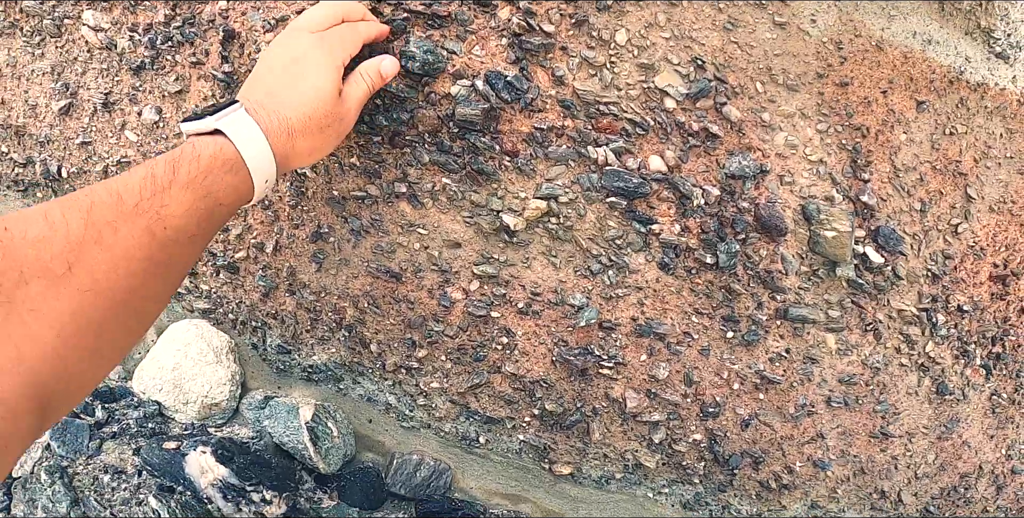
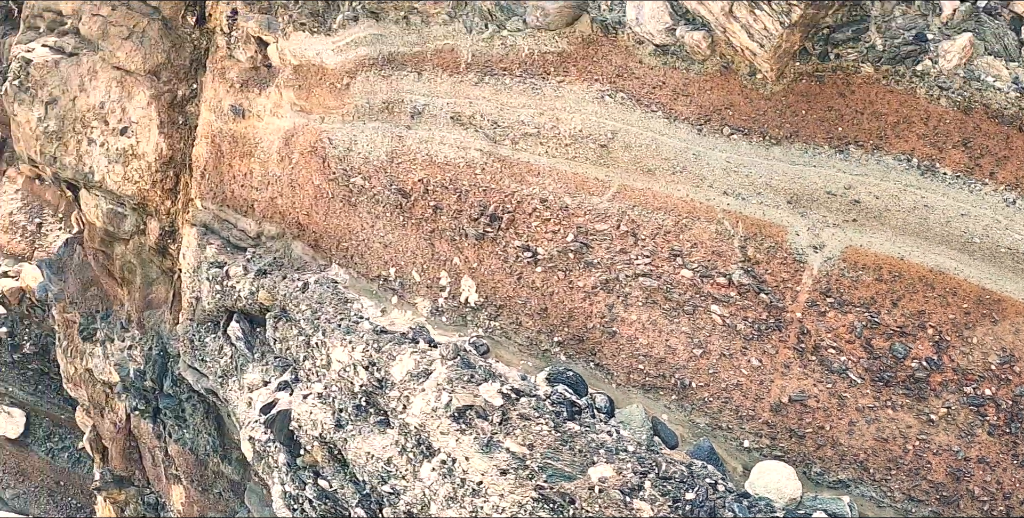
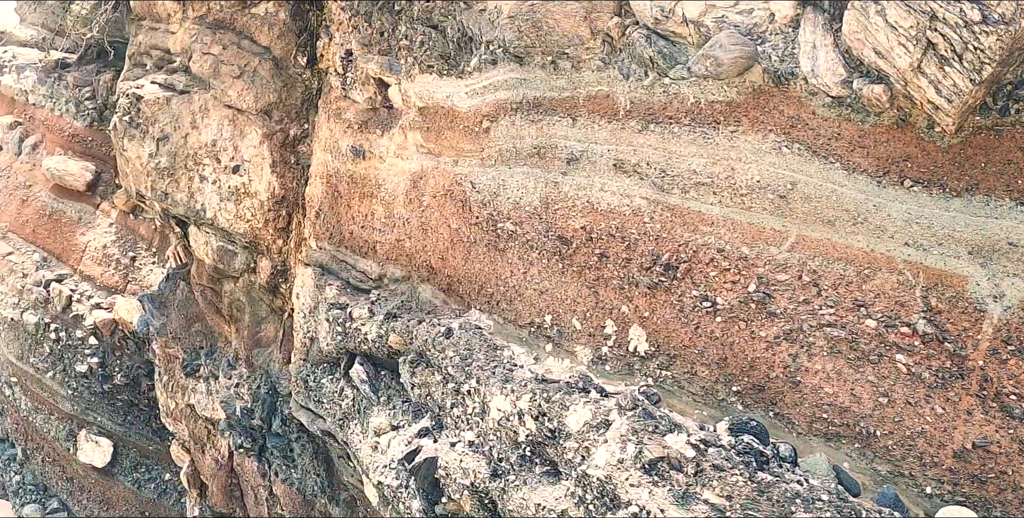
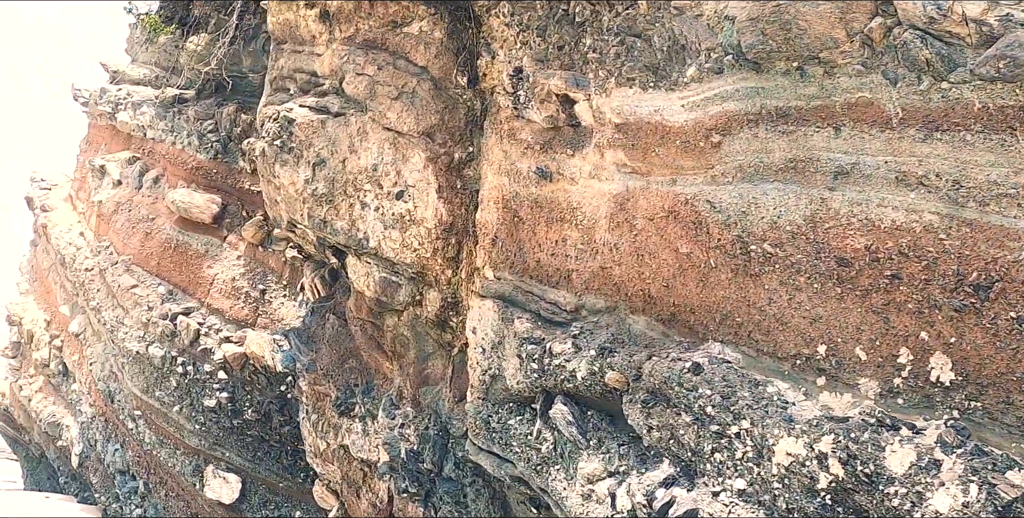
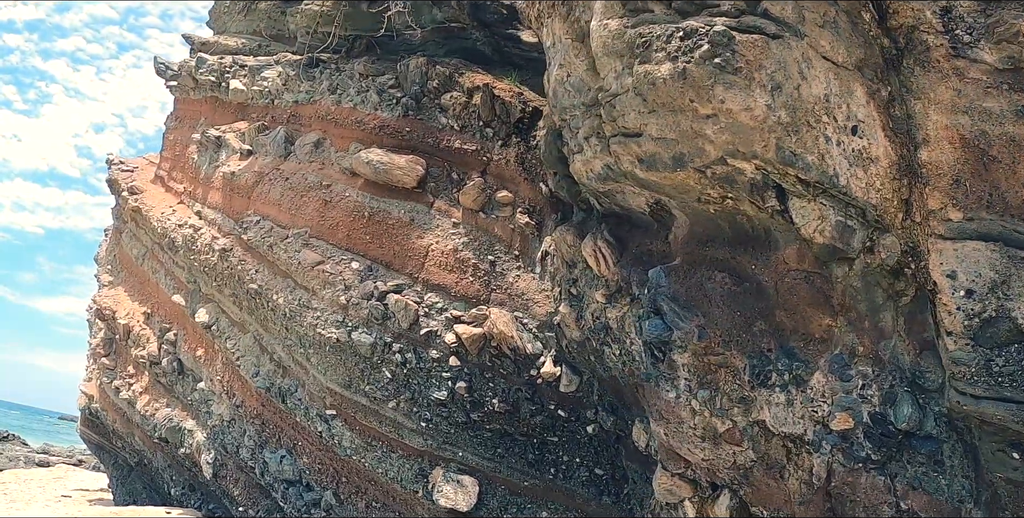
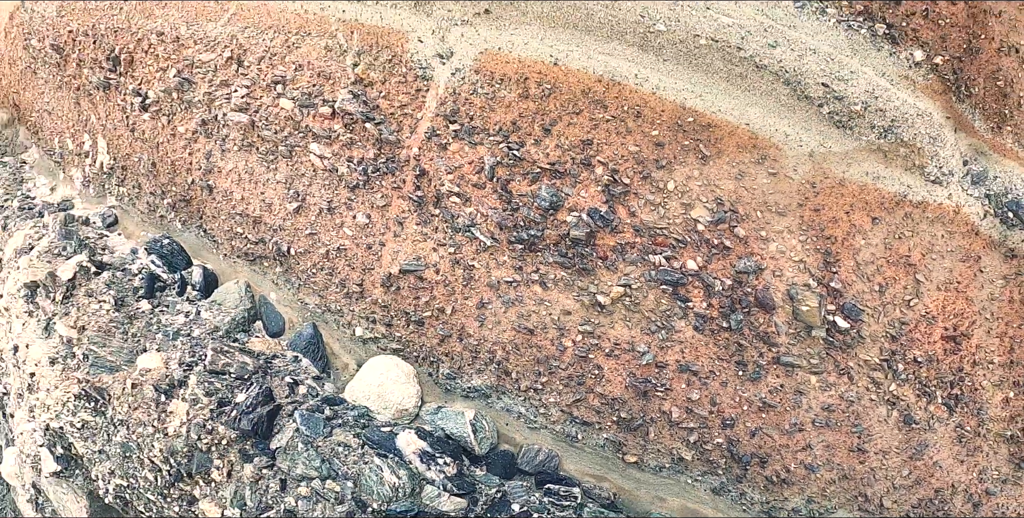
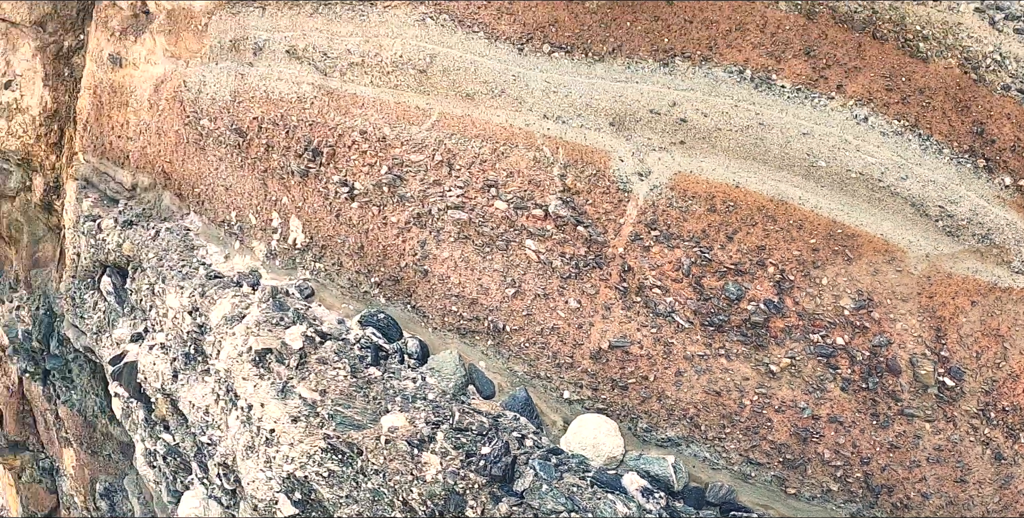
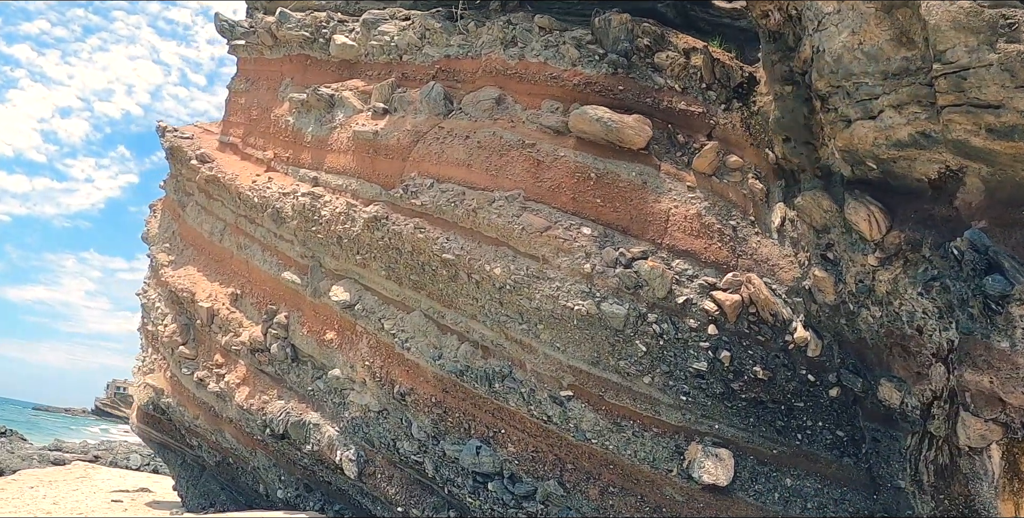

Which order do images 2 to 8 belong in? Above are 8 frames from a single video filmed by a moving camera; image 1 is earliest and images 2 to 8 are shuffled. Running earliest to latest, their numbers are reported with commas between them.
6, 7, 2, 3, 4, 5, 8
